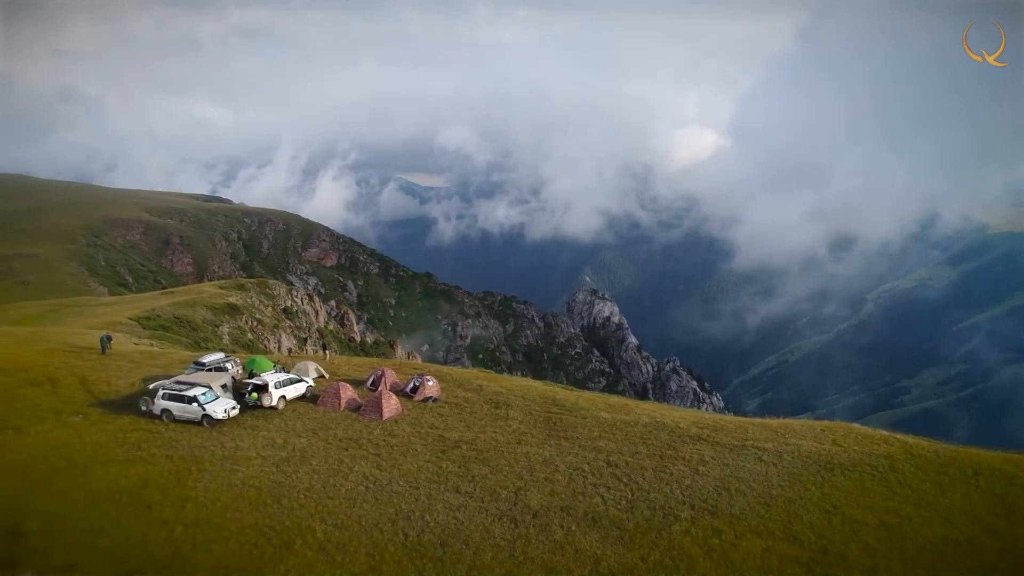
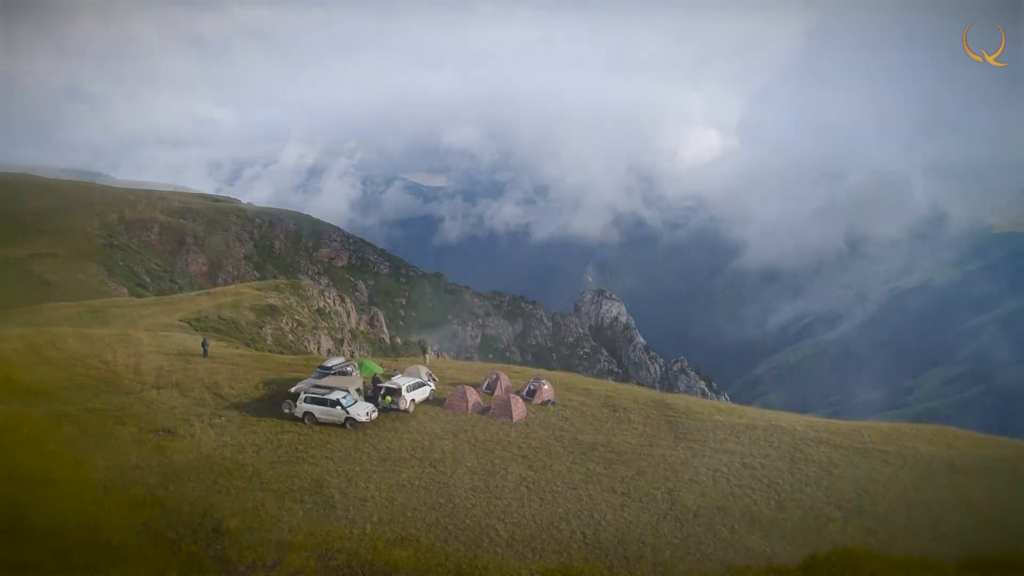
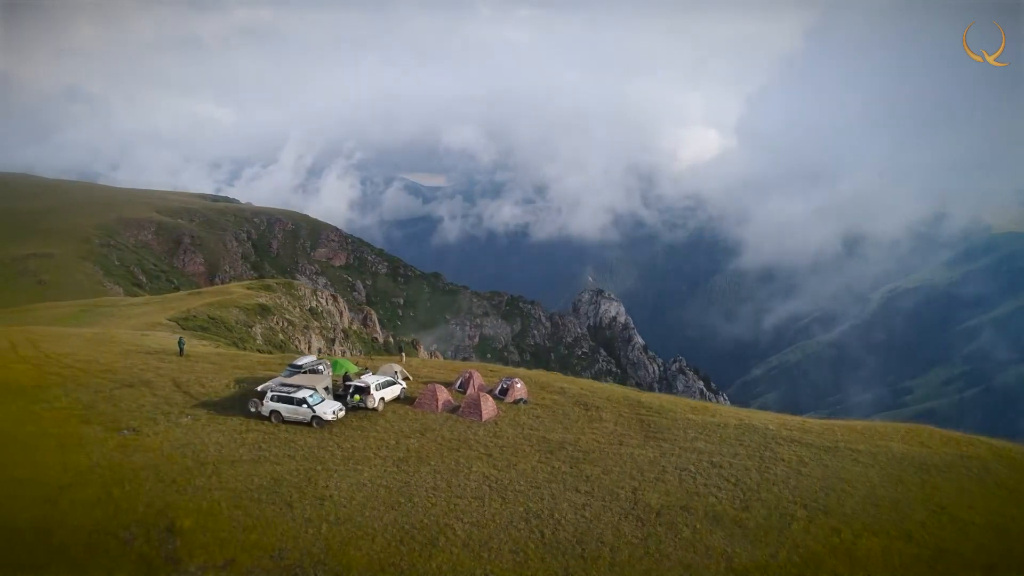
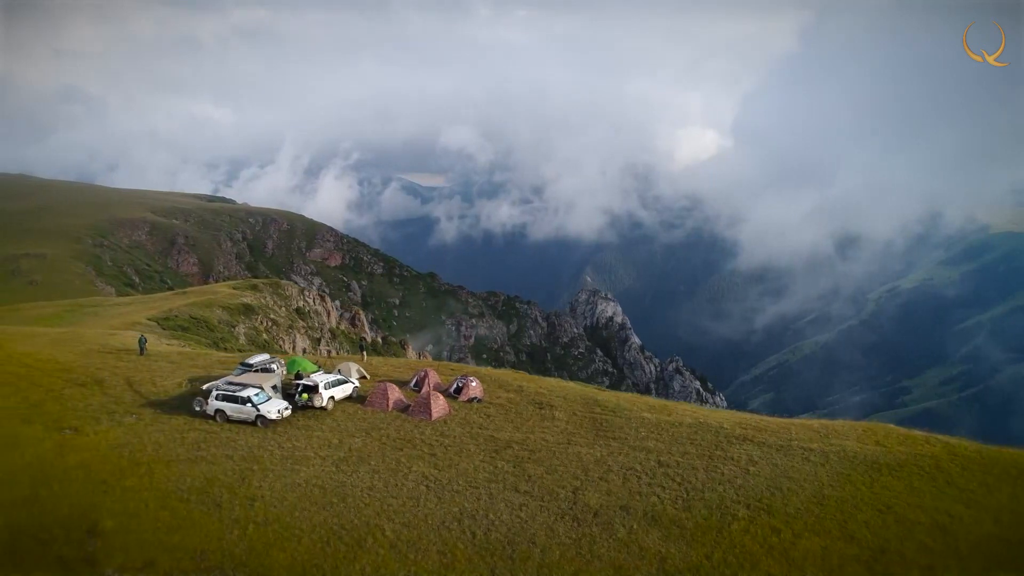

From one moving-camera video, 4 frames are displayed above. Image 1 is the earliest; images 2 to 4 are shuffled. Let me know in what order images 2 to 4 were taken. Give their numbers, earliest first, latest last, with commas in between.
4, 3, 2
